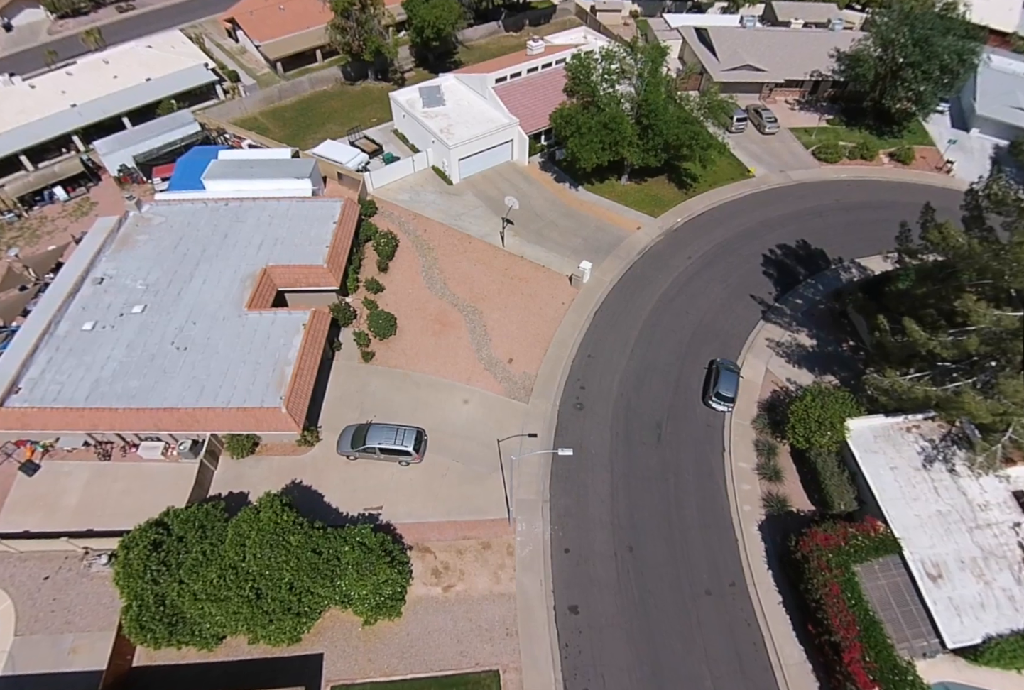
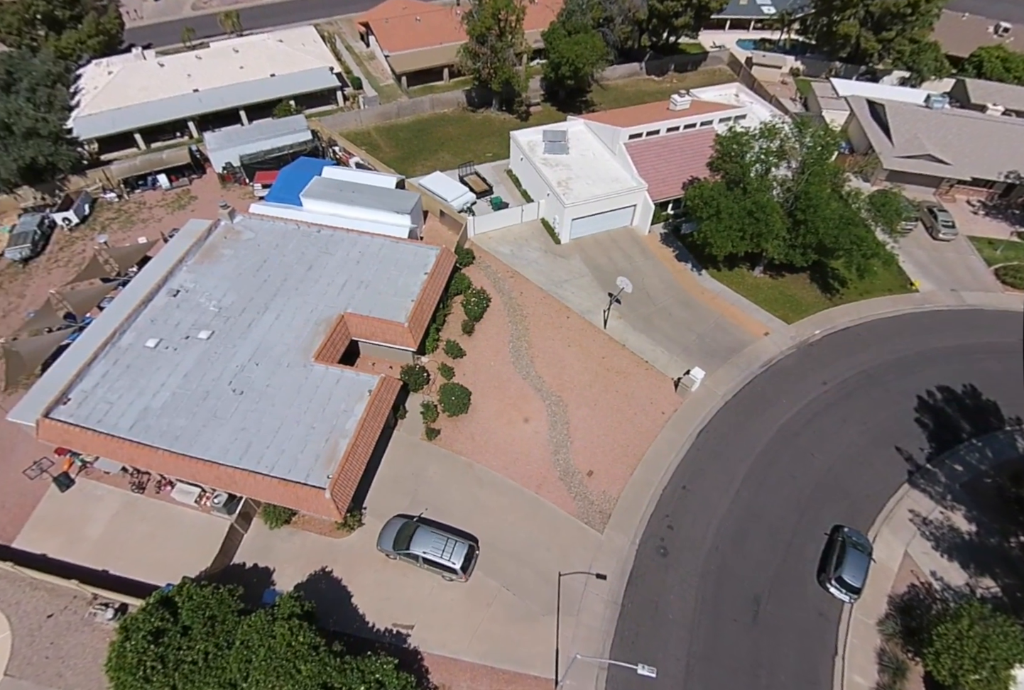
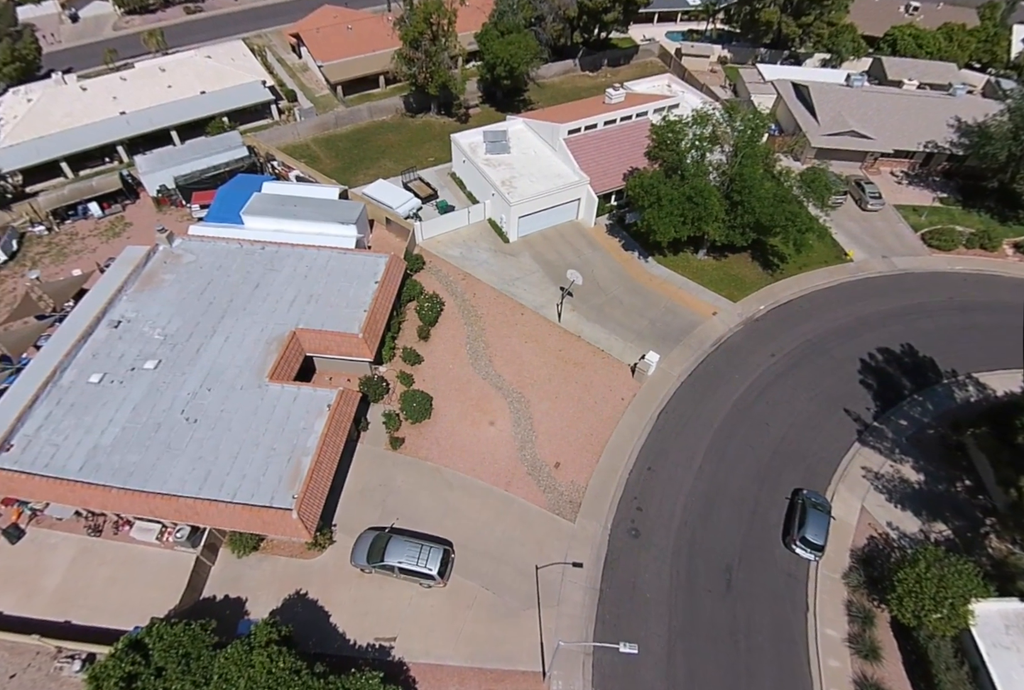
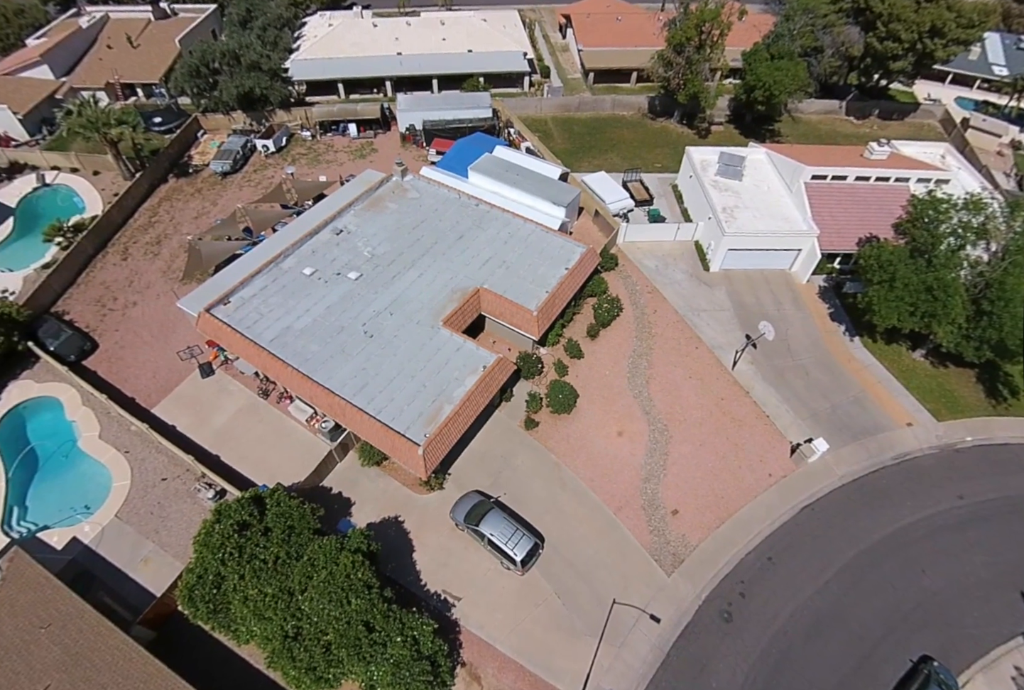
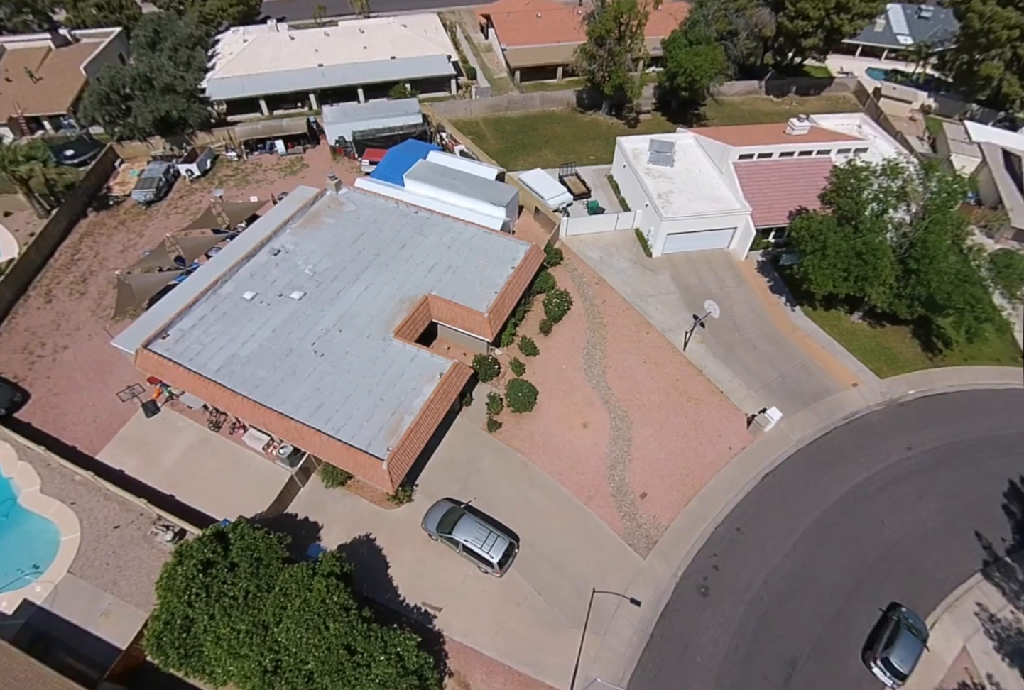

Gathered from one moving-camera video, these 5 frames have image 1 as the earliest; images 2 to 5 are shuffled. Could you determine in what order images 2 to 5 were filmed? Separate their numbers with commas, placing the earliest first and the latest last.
3, 2, 5, 4
